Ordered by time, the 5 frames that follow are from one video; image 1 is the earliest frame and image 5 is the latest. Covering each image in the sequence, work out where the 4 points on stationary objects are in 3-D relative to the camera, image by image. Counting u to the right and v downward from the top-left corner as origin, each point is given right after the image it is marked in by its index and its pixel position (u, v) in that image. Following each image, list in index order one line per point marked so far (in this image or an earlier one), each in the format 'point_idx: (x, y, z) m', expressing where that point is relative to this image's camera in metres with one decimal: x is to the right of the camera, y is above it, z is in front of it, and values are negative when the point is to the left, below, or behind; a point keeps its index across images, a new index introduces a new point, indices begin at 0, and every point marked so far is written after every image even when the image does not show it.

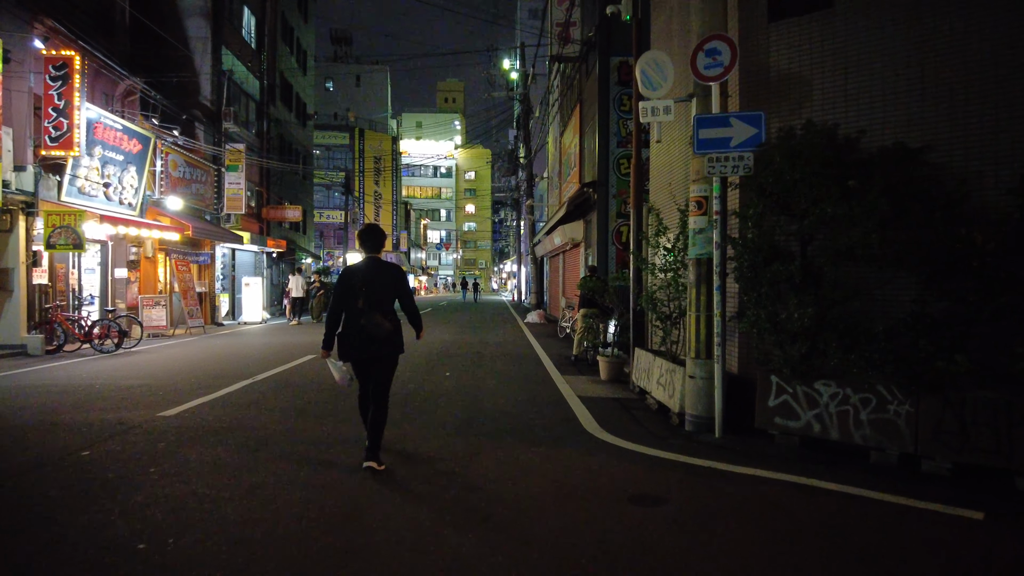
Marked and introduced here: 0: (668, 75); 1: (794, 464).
0: (+1.7, +2.3, +6.6) m
1: (+2.4, -1.5, +5.2) m
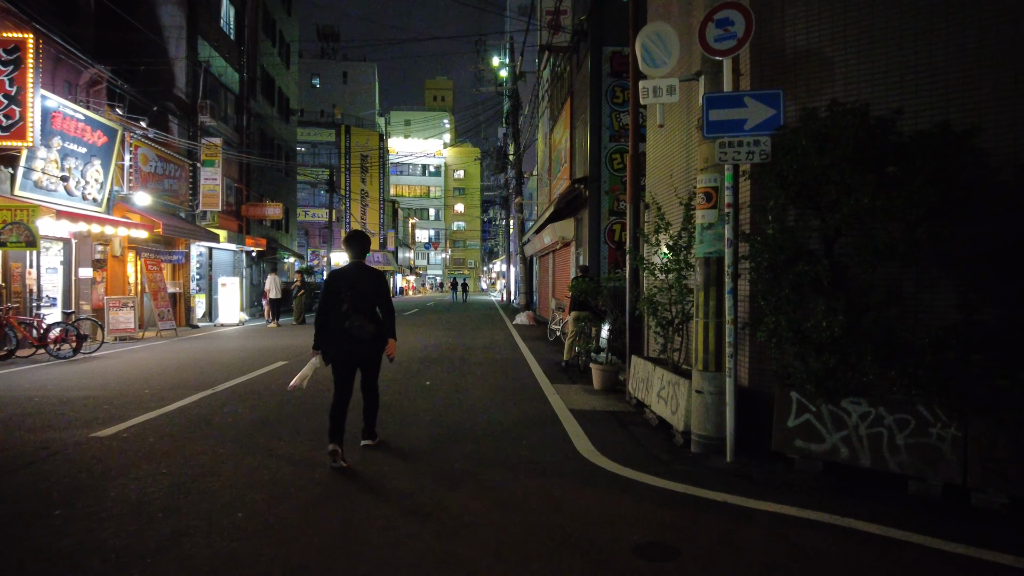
0: (+1.5, +2.3, +5.9) m
1: (+2.3, -1.5, +4.5) m
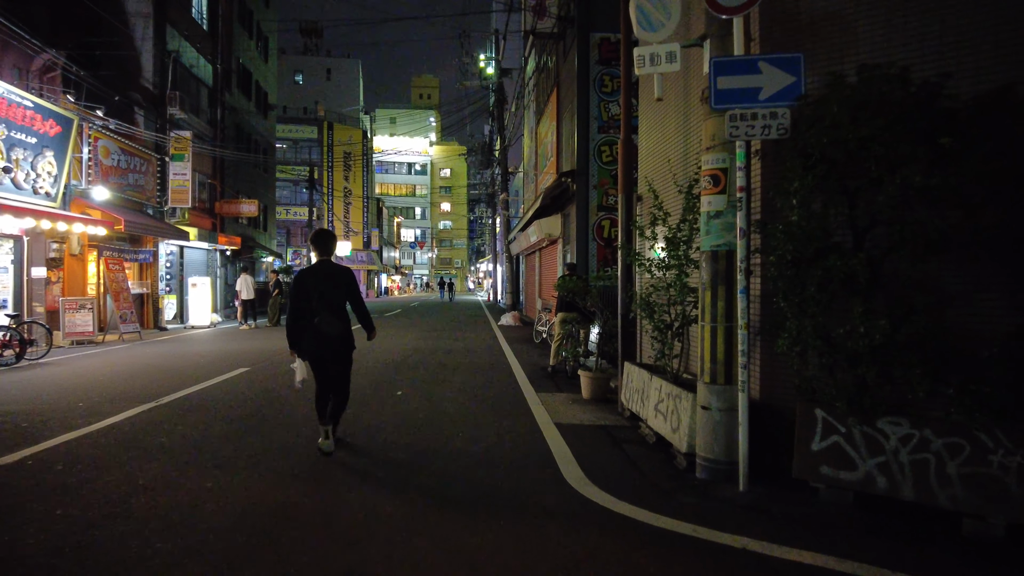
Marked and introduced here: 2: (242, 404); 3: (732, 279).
0: (+1.3, +2.3, +5.1) m
1: (+2.1, -1.5, +3.8) m
2: (-3.6, -1.6, +8.3) m
3: (+1.7, +0.1, +4.7) m
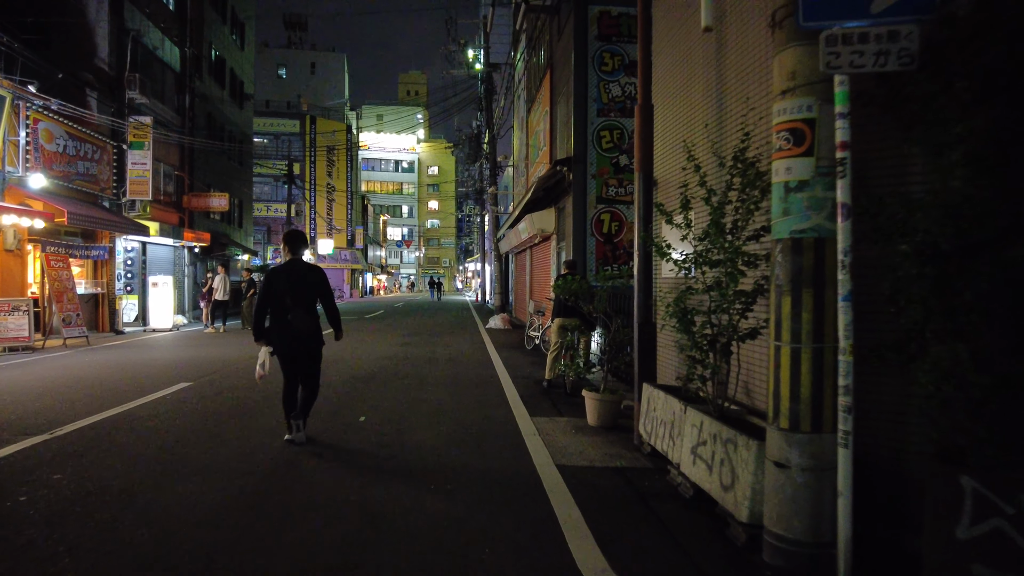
0: (+1.3, +2.2, +3.6) m
1: (+2.1, -1.5, +2.3) m
2: (-3.7, -1.6, +6.7) m
3: (+1.6, +0.1, +3.3) m
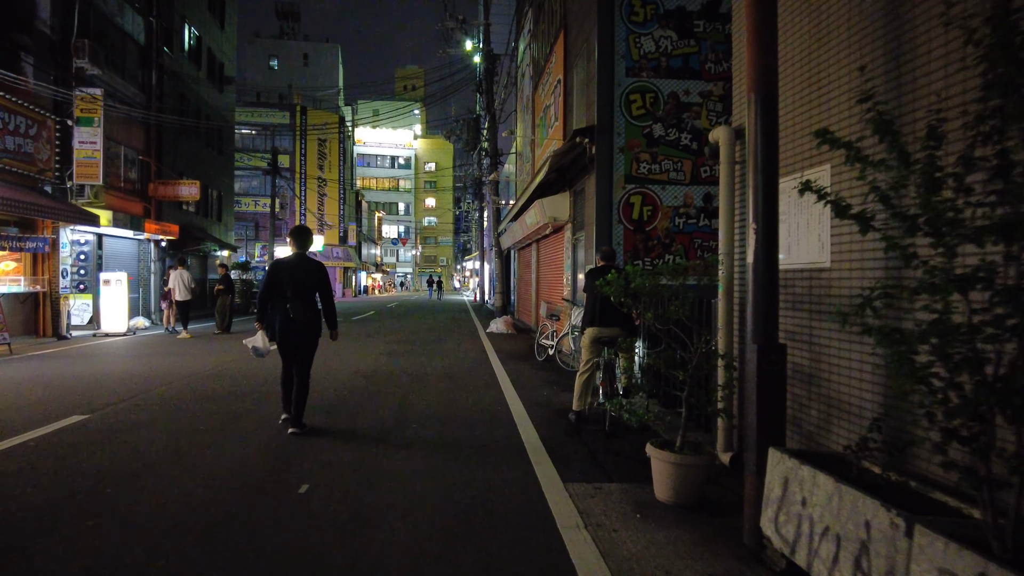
0: (+1.5, +2.3, +1.2) m
1: (+2.2, -1.5, -0.1) m
2: (-3.6, -1.5, +4.3) m
3: (+1.8, +0.1, +0.9) m
